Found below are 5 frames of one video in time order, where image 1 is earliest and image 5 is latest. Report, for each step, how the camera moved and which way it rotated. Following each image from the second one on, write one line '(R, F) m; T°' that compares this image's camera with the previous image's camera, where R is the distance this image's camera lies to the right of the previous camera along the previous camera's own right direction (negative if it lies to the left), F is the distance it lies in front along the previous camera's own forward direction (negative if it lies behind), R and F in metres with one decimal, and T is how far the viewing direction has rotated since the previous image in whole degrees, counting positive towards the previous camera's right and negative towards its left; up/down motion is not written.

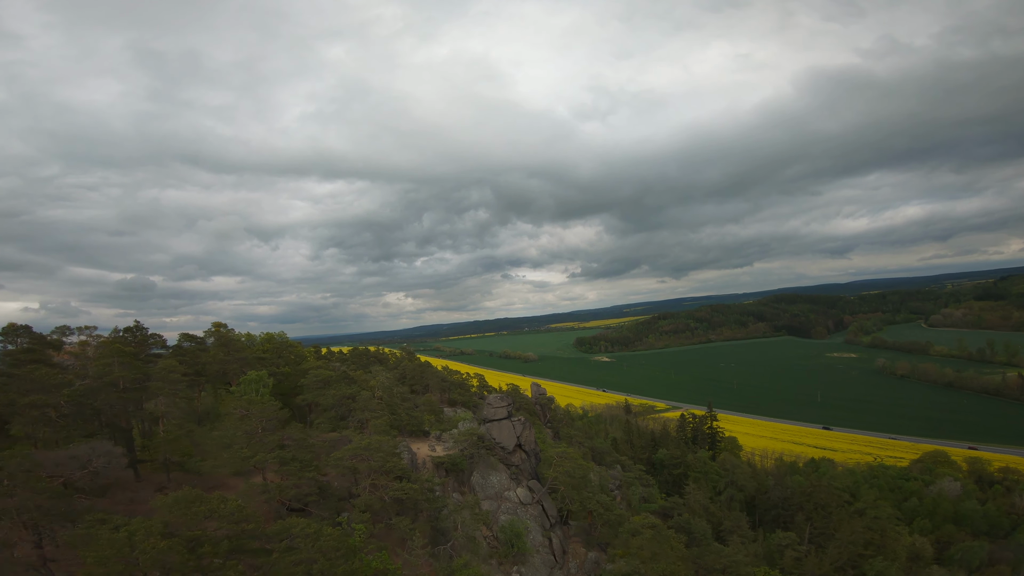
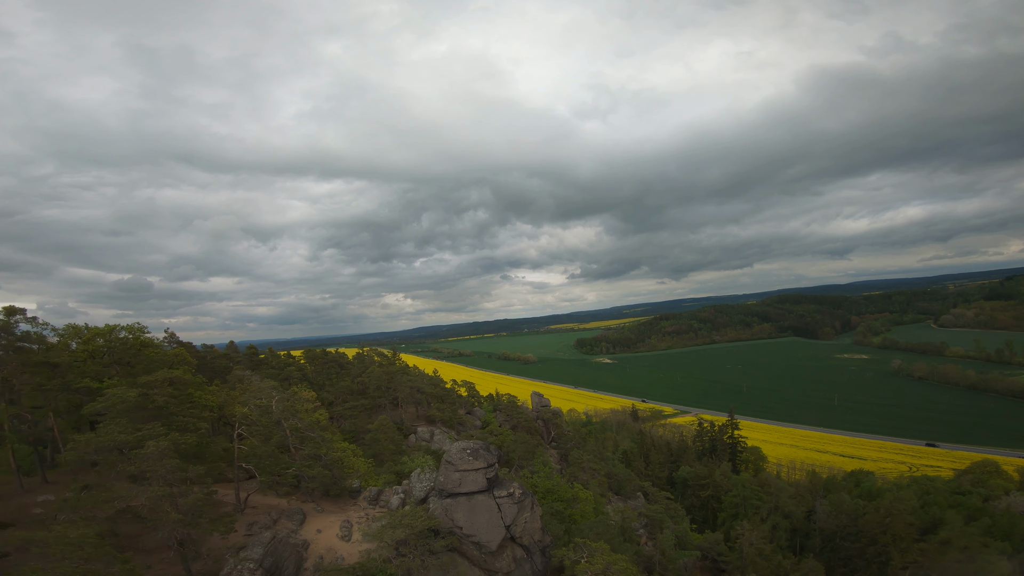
(+0.3, +7.8) m; 0°
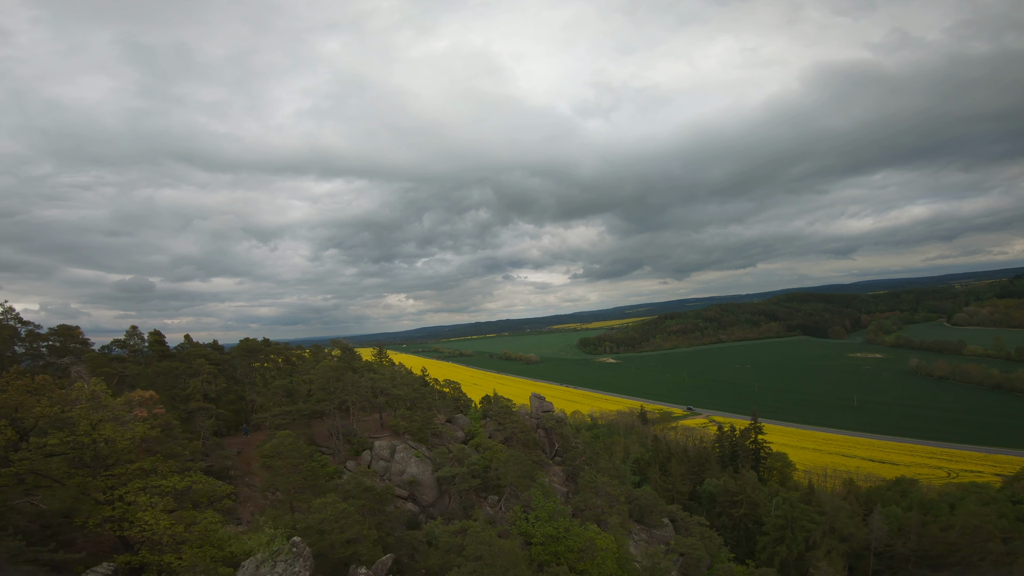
(+0.5, +6.5) m; 0°
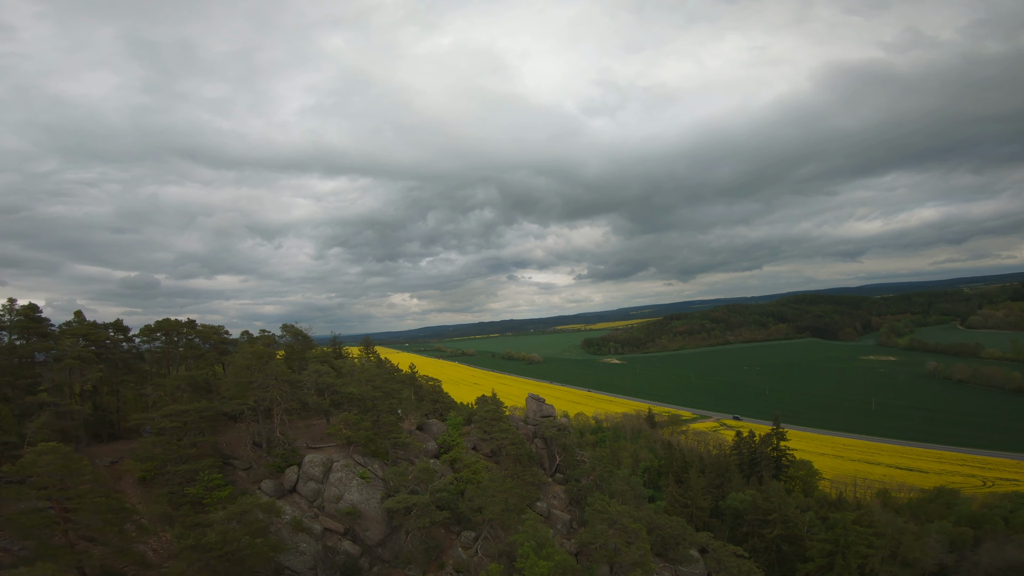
(+0.6, +5.0) m; -1°
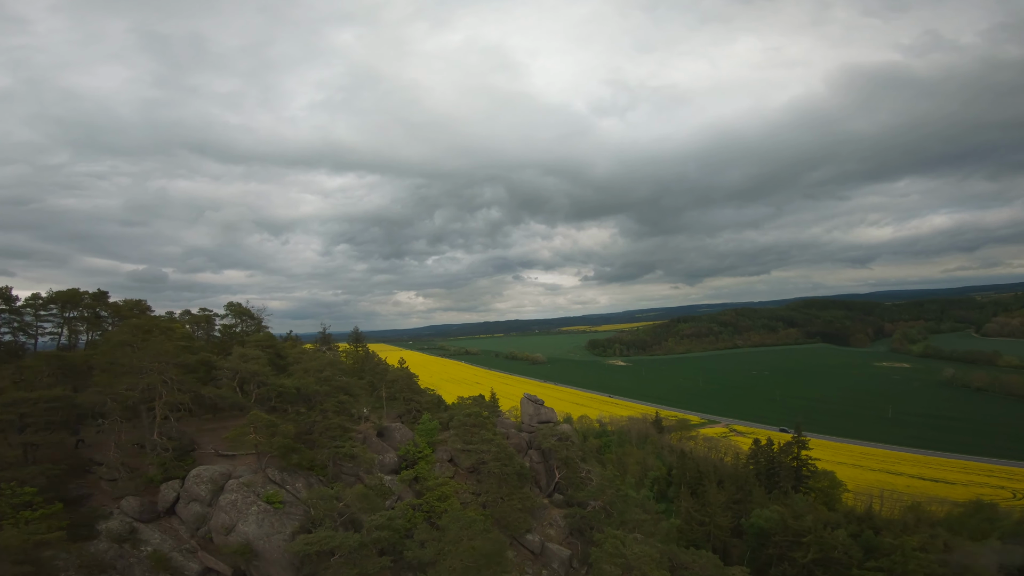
(+0.5, +3.9) m; -1°
